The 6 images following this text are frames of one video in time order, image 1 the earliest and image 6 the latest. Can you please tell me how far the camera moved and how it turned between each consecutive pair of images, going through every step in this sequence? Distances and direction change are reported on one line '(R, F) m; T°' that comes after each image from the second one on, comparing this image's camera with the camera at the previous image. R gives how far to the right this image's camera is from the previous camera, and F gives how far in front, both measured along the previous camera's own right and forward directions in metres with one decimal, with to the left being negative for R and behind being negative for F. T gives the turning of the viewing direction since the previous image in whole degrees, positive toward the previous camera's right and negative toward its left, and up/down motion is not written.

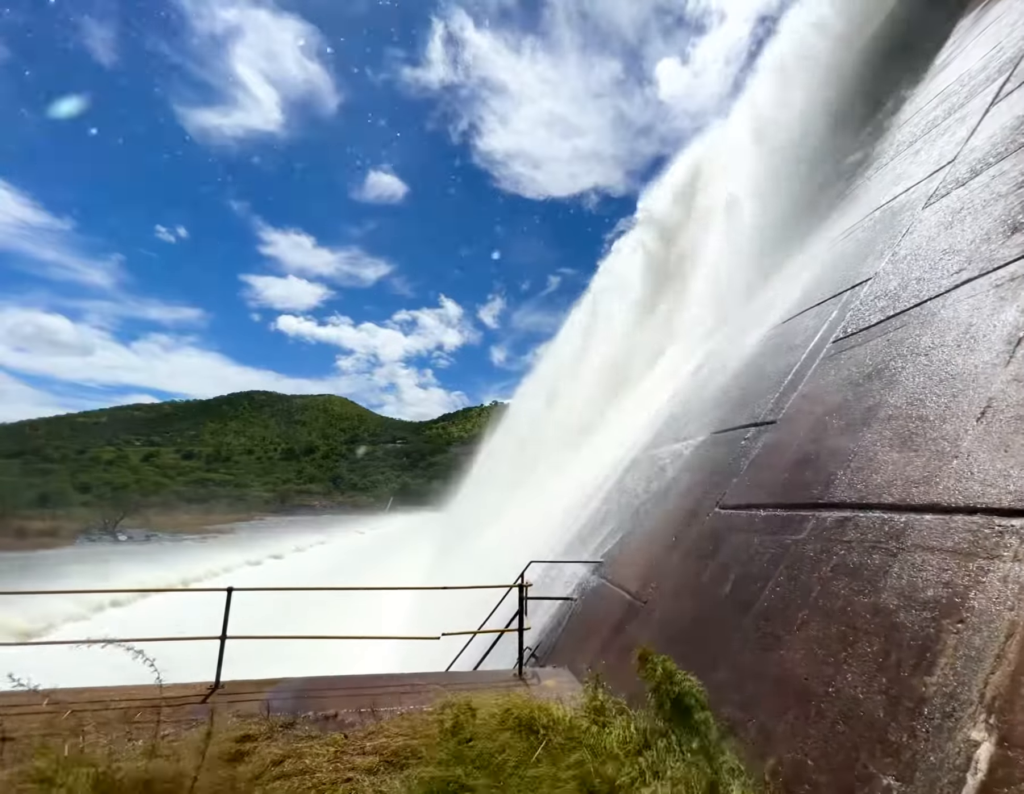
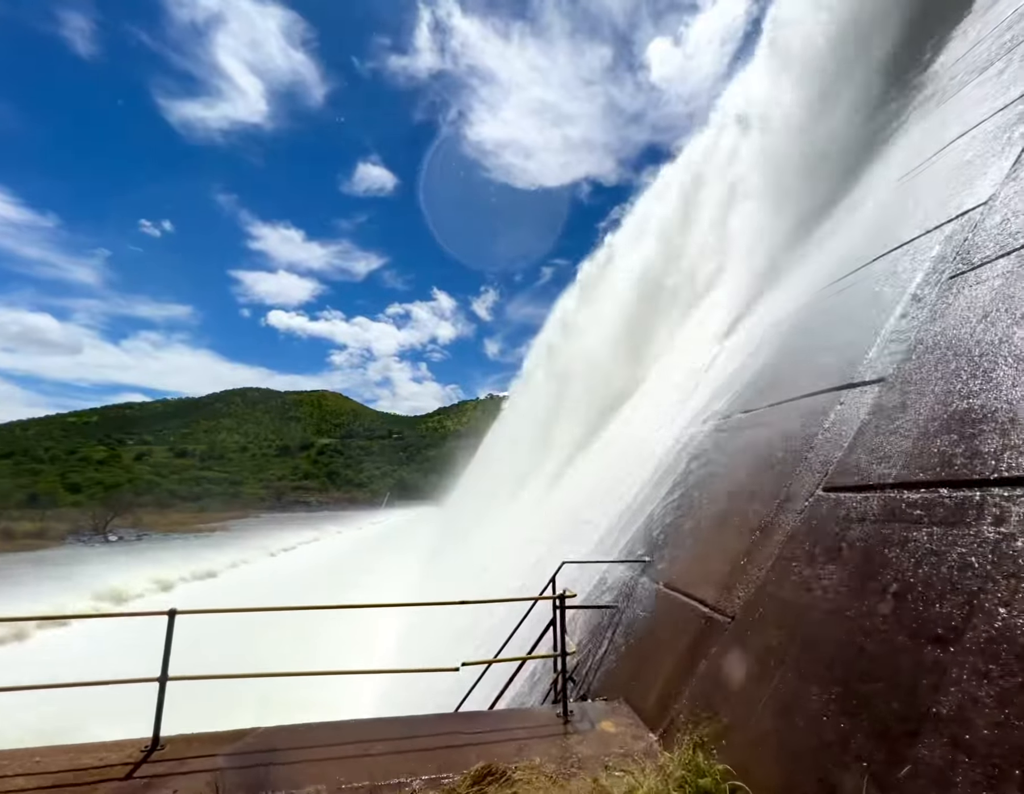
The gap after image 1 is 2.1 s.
(-0.4, +1.3) m; +1°
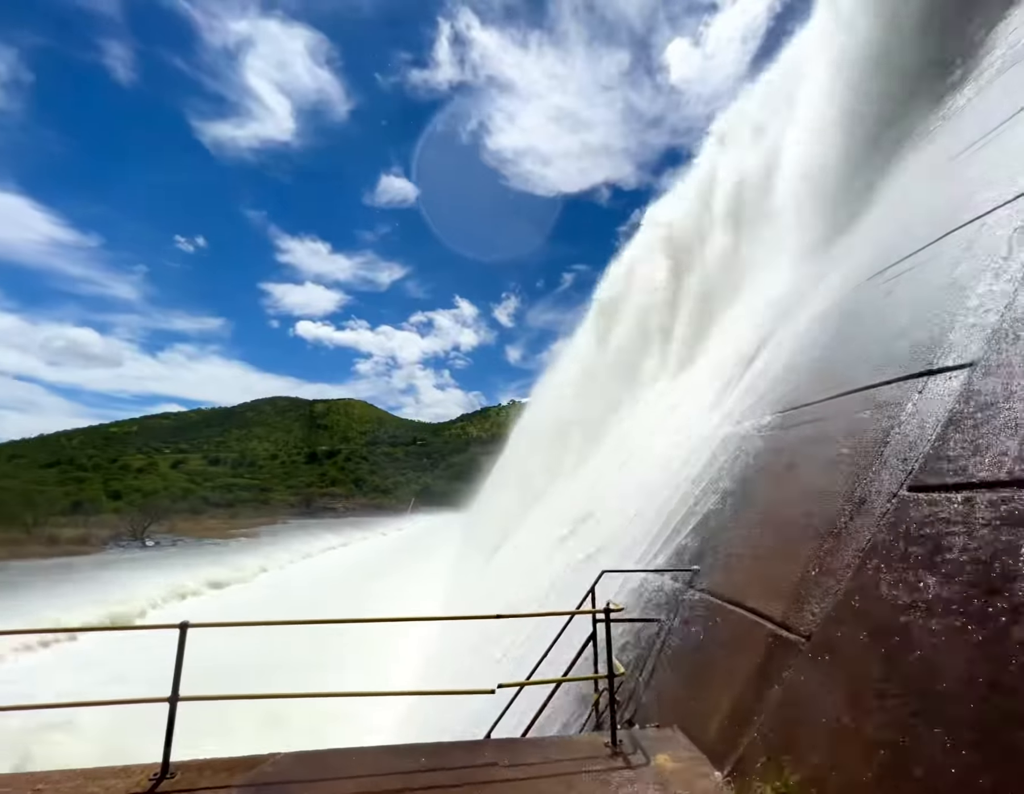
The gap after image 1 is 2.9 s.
(-0.1, +0.4) m; -3°
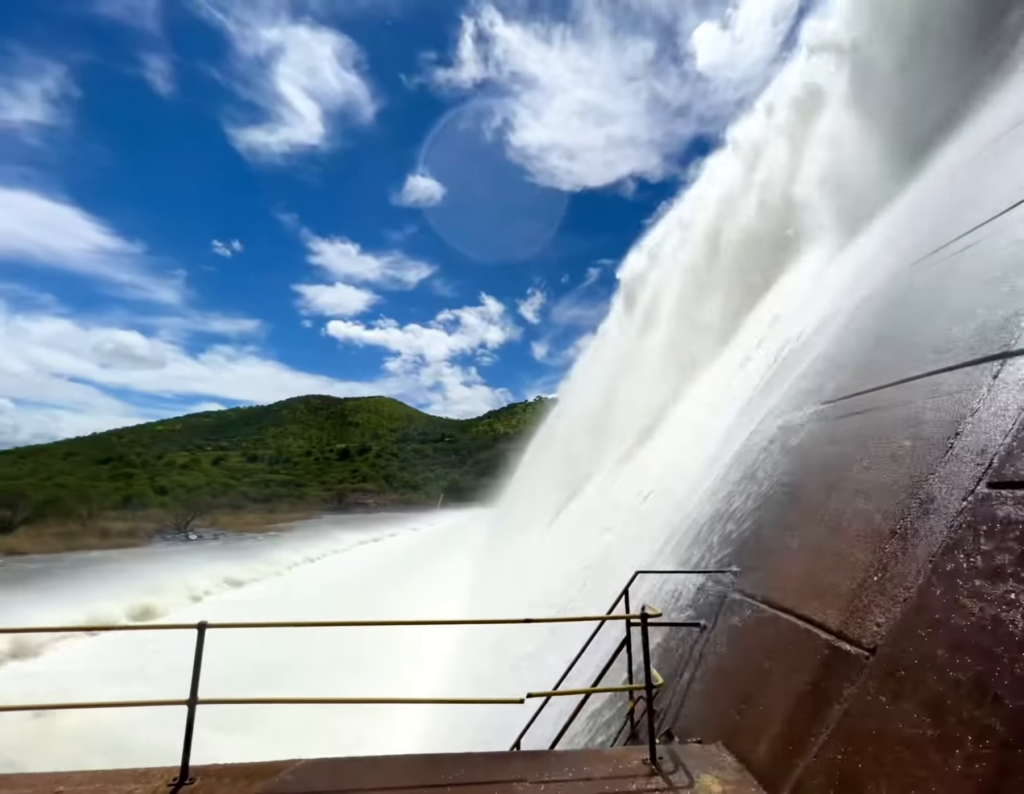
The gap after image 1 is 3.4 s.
(0.0, +0.2) m; -3°
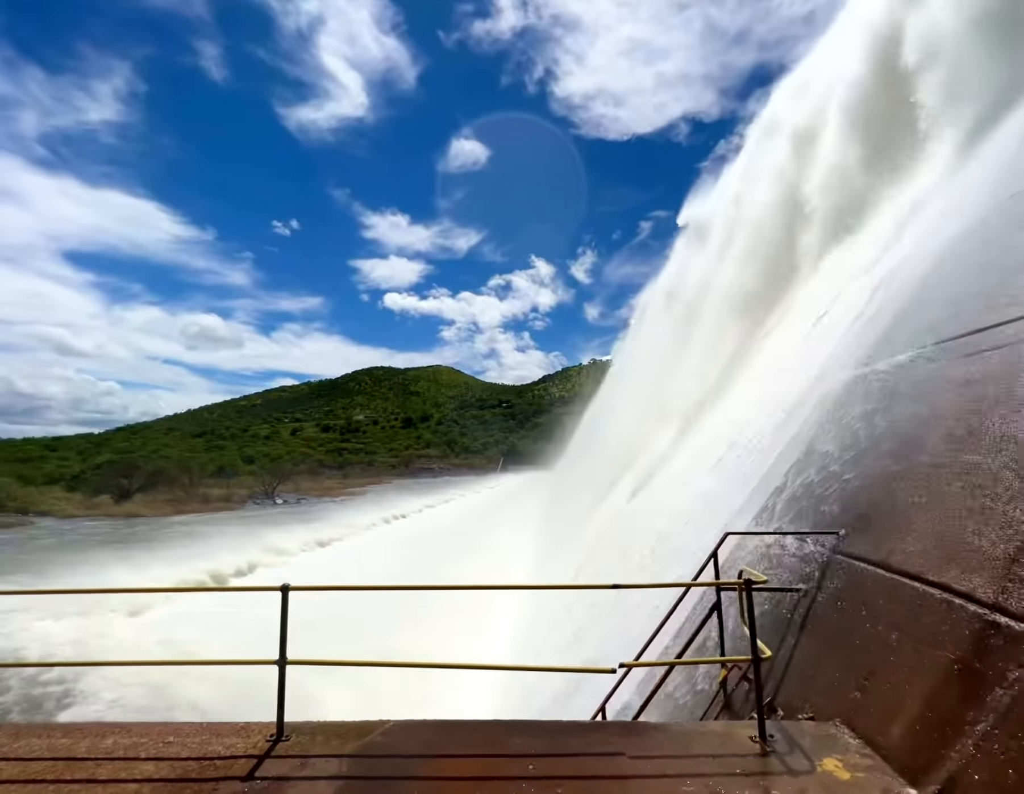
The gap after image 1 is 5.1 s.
(-0.2, +0.3) m; -7°
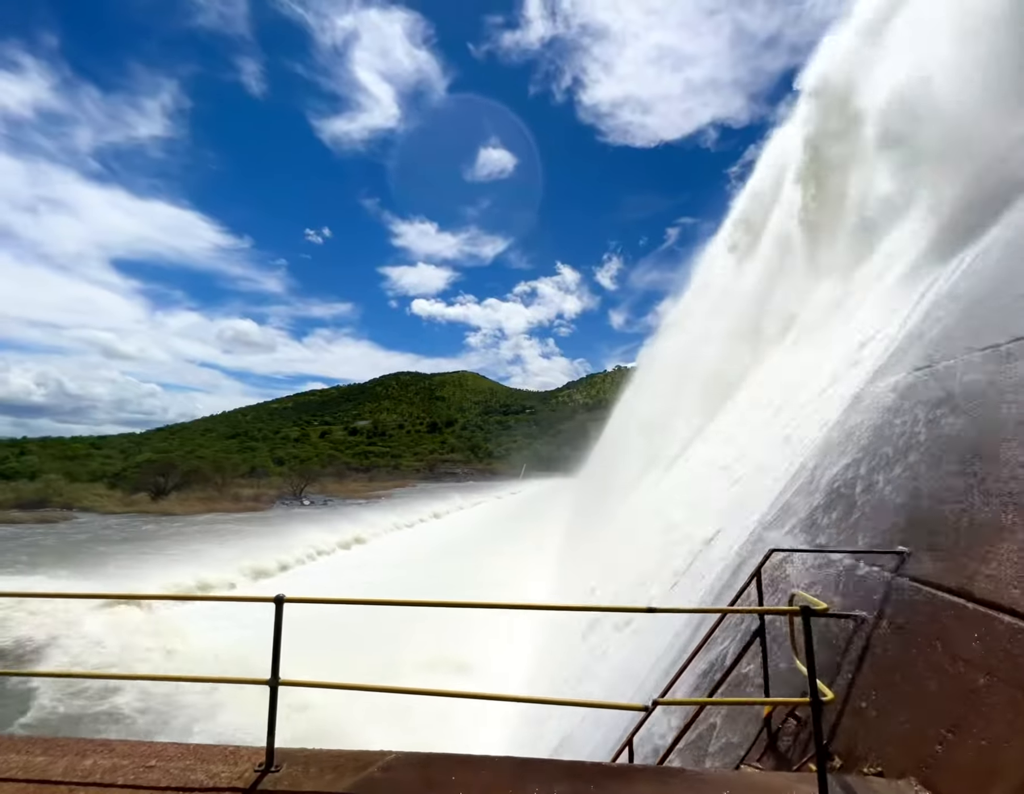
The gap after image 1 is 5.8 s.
(0.0, +0.4) m; -3°
